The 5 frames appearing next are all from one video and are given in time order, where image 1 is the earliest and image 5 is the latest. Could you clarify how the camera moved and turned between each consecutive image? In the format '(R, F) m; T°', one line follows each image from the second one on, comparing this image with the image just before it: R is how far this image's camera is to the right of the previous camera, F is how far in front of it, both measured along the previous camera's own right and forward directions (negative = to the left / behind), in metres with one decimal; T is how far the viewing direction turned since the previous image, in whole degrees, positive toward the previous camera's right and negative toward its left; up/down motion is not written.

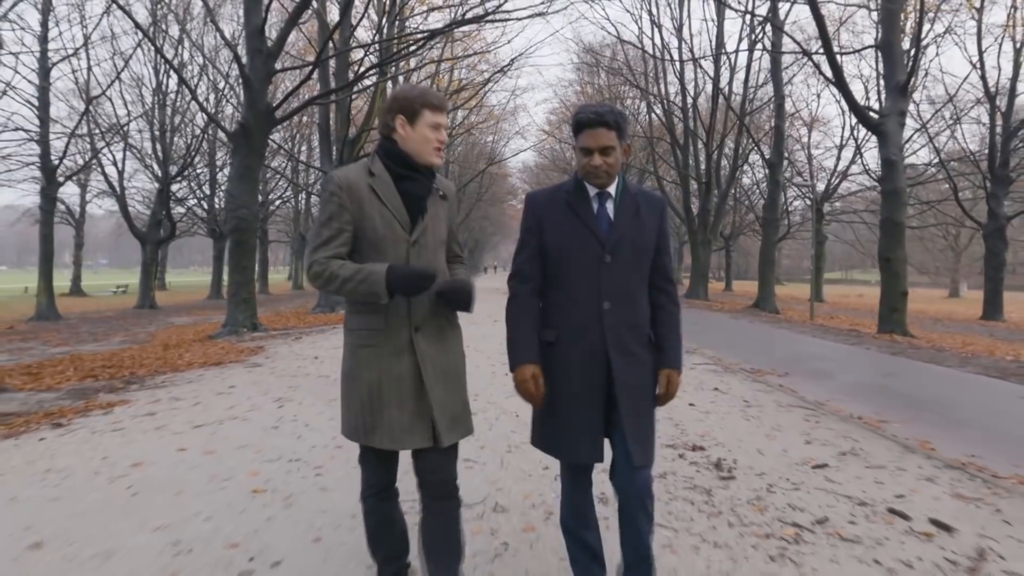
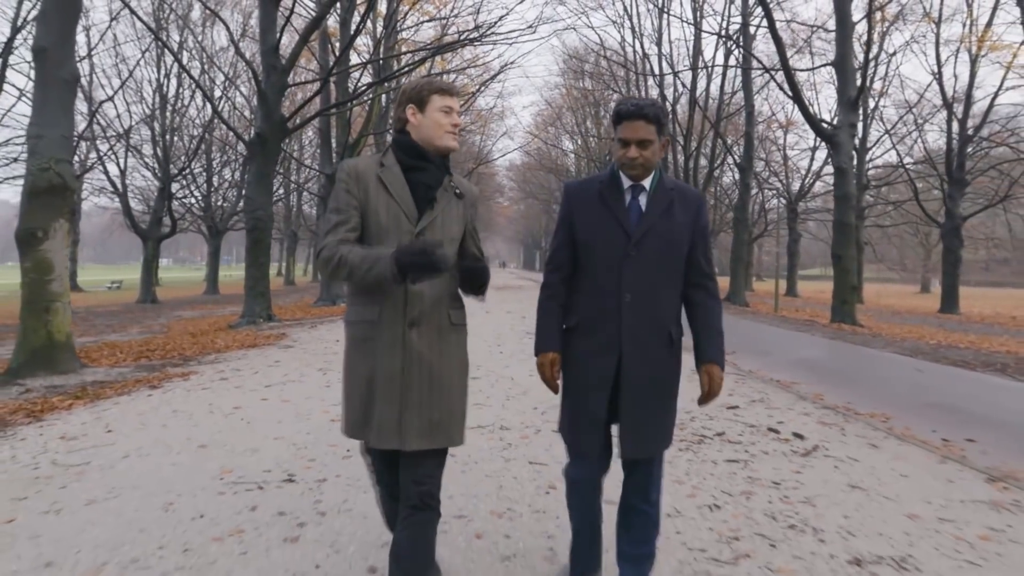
(-0.1, -1.9) m; +1°
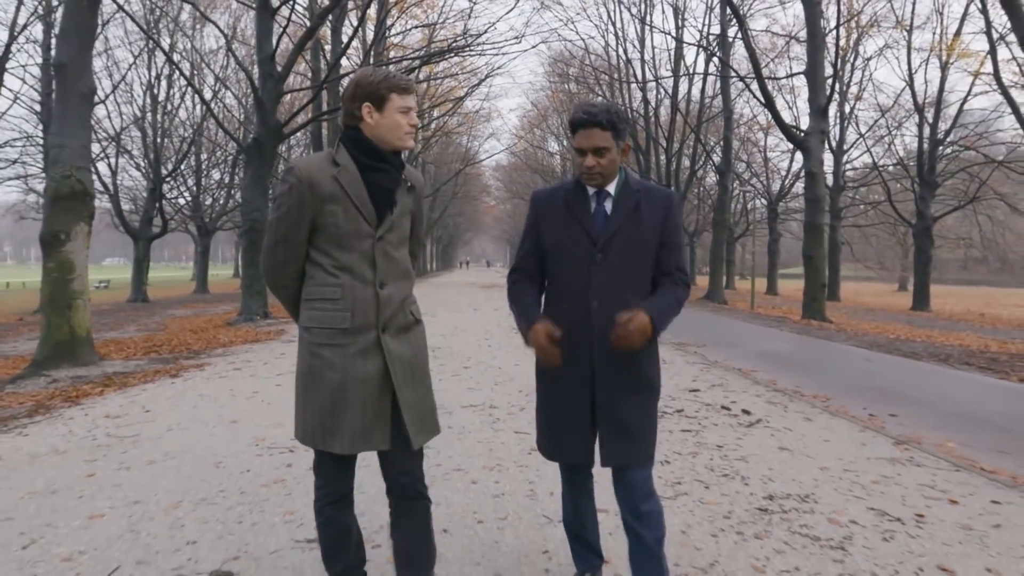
(0.0, -0.9) m; +1°
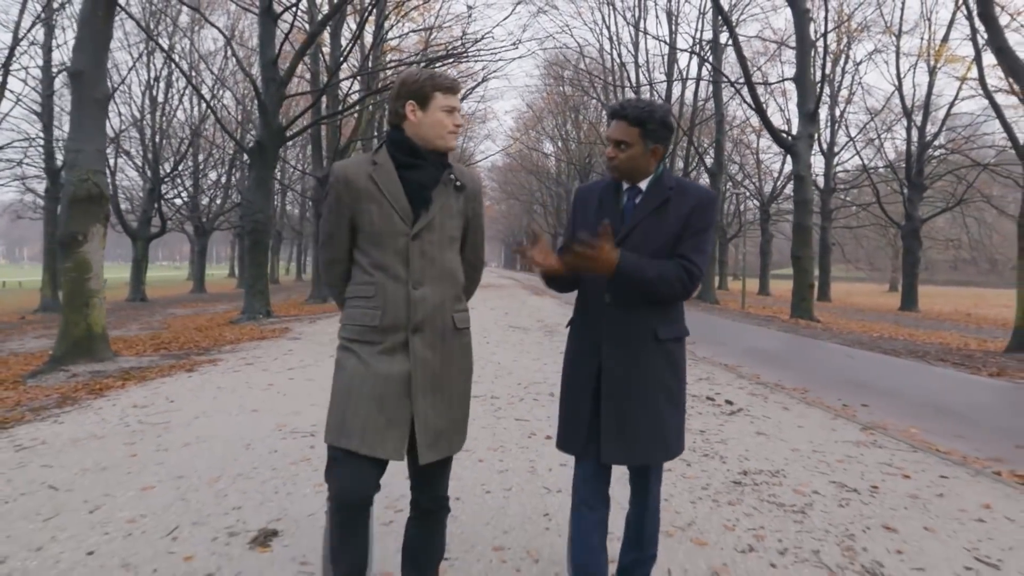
(-0.1, -0.5) m; 0°
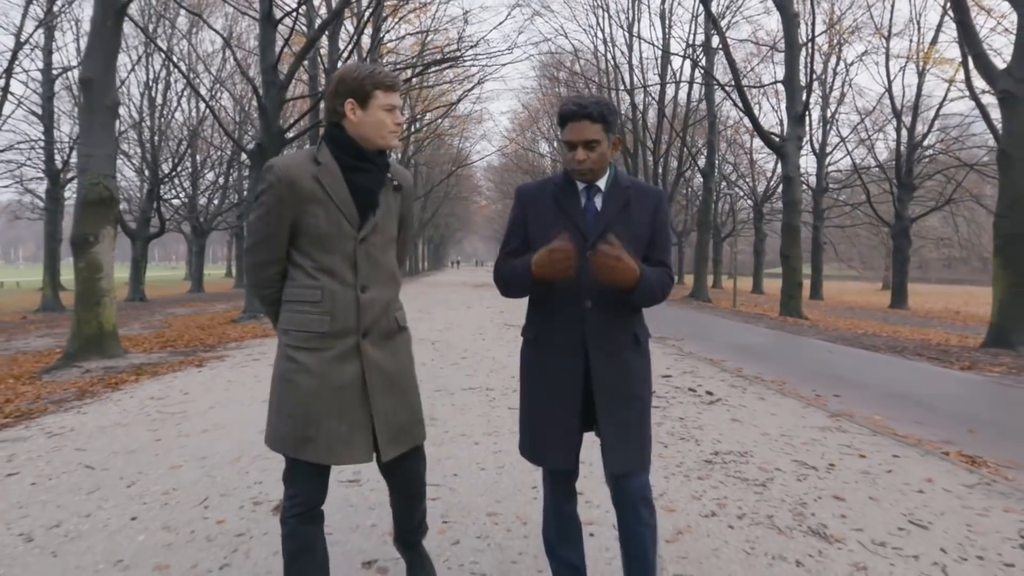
(0.0, -0.5) m; 0°
